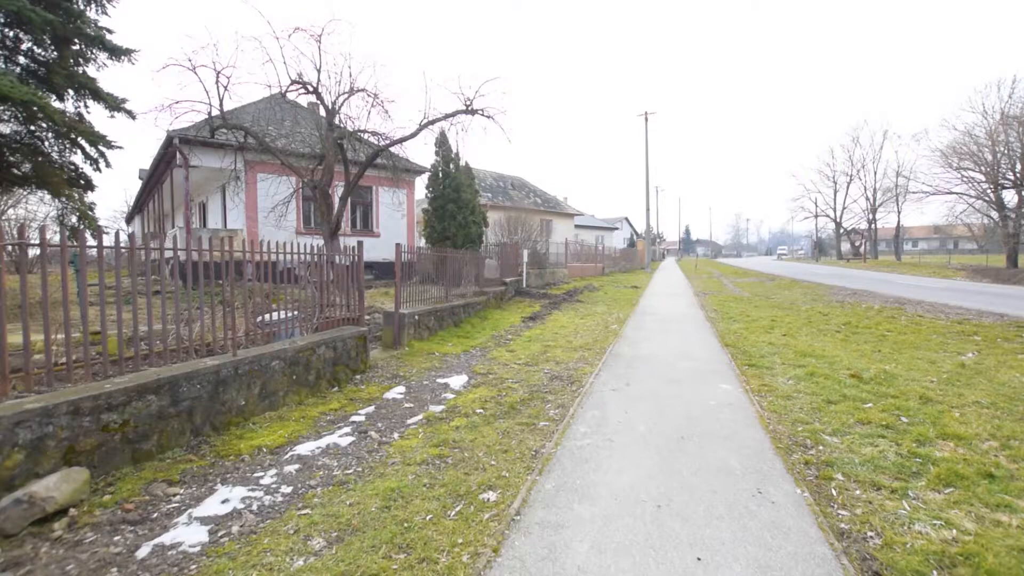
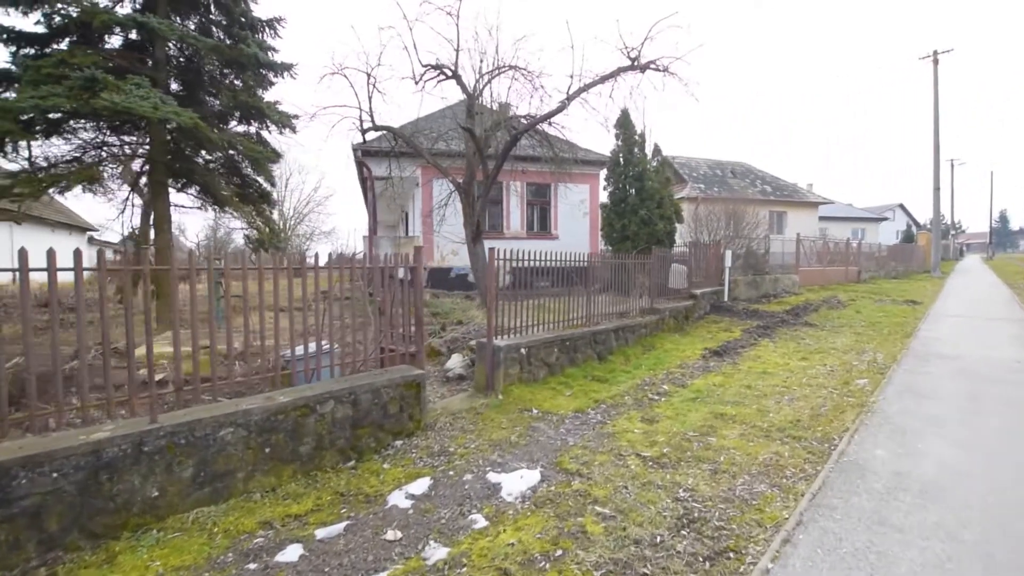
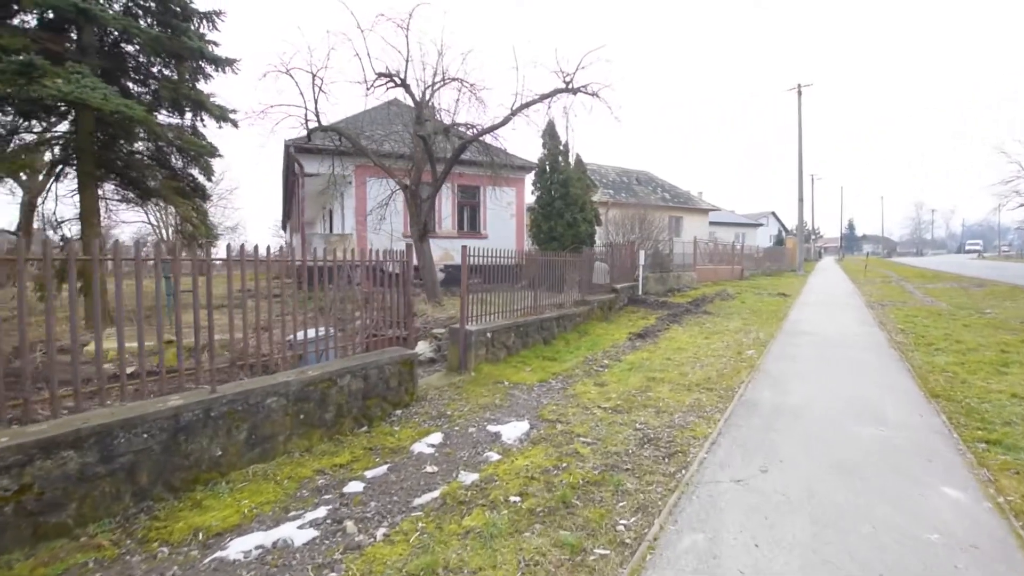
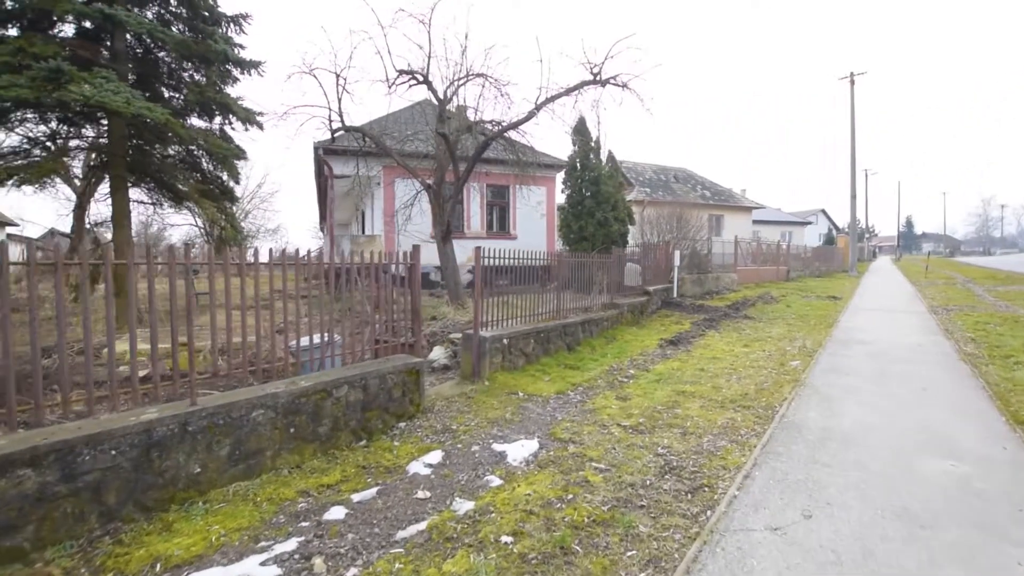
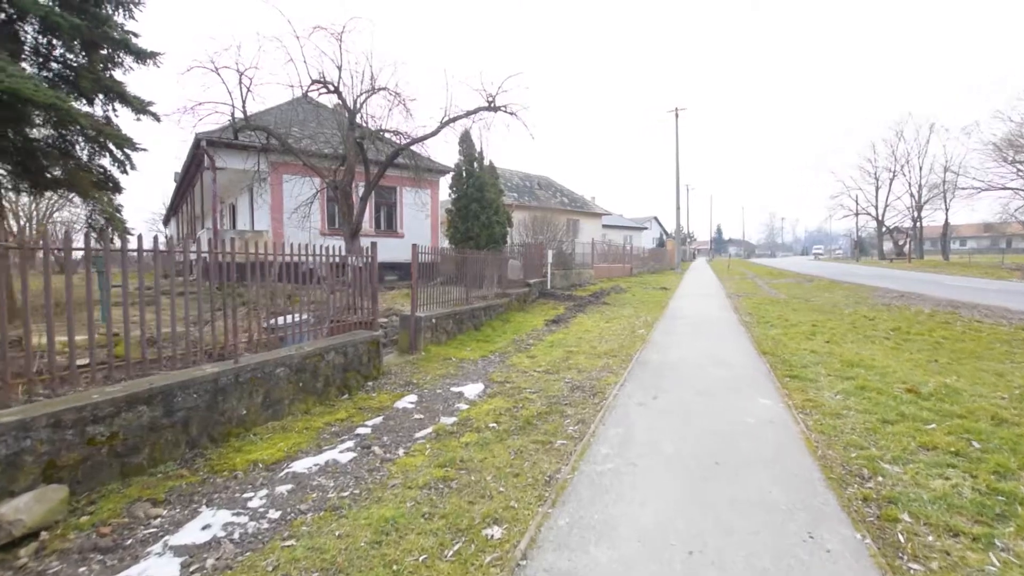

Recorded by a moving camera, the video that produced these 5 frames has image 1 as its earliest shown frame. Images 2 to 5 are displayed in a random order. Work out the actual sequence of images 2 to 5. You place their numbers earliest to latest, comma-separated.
5, 3, 4, 2
